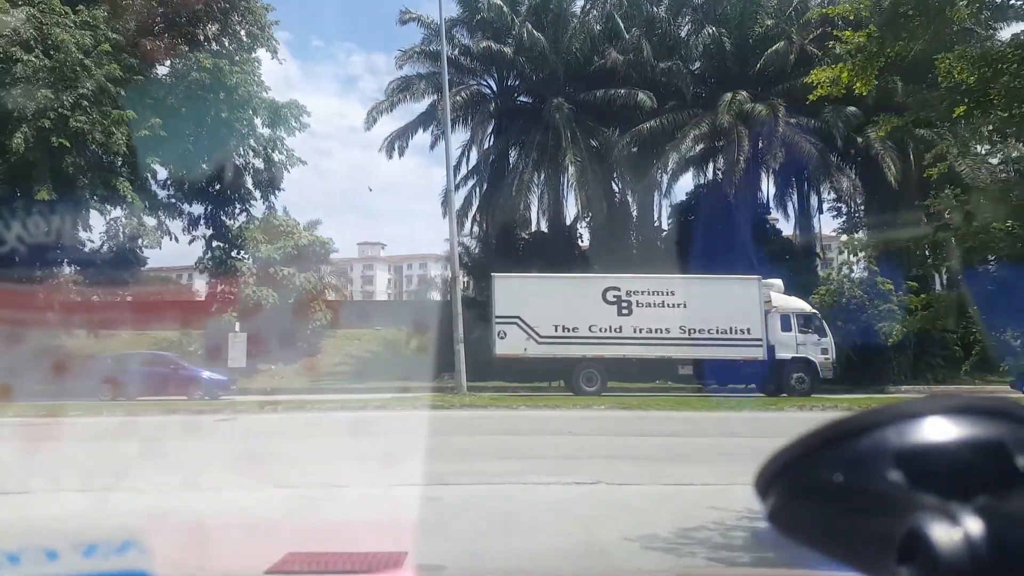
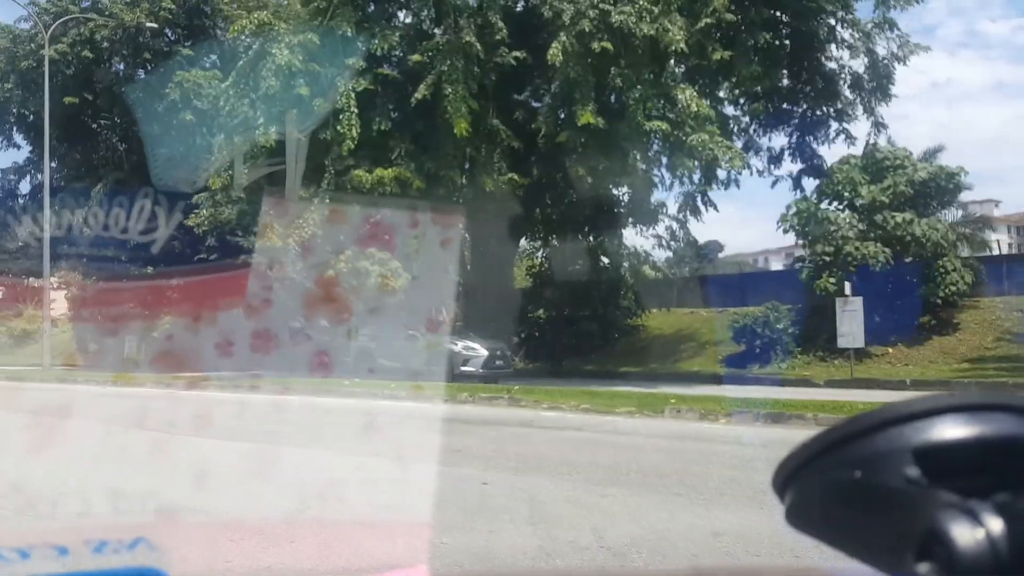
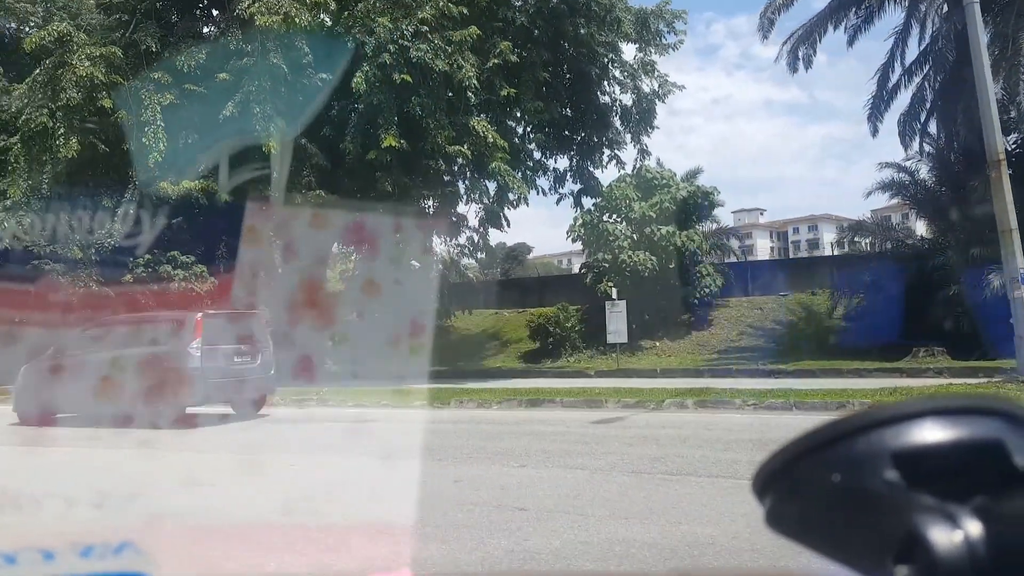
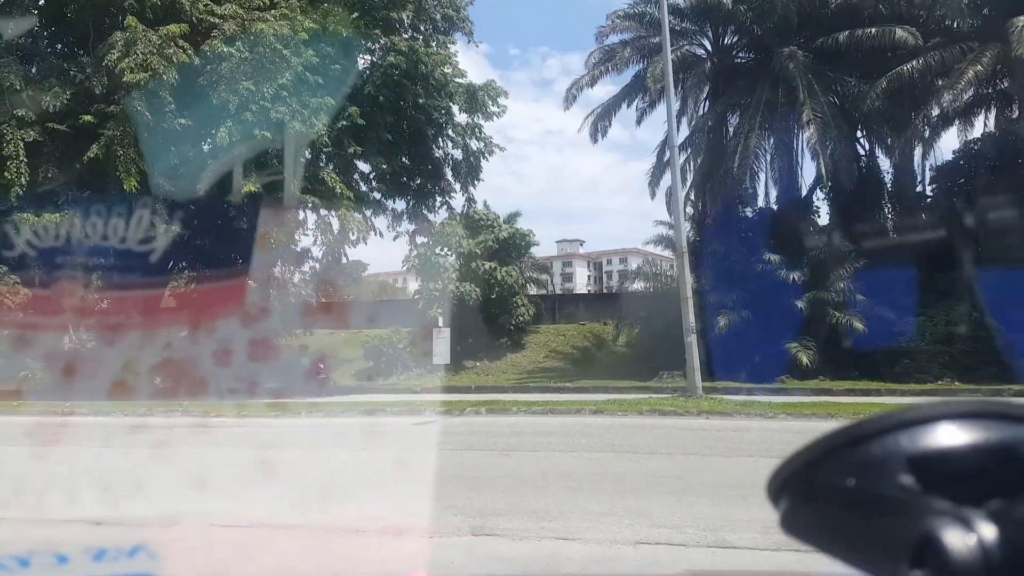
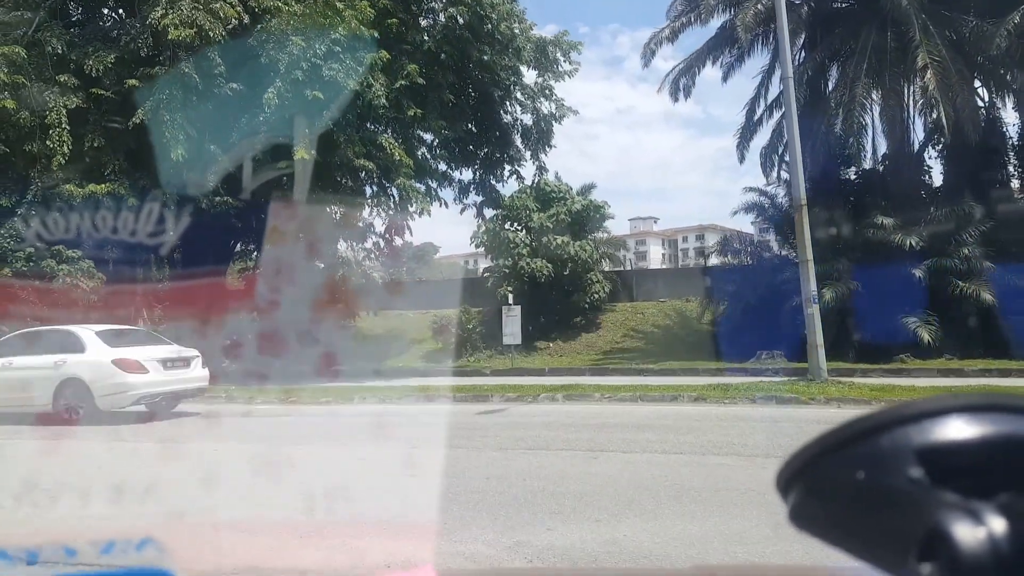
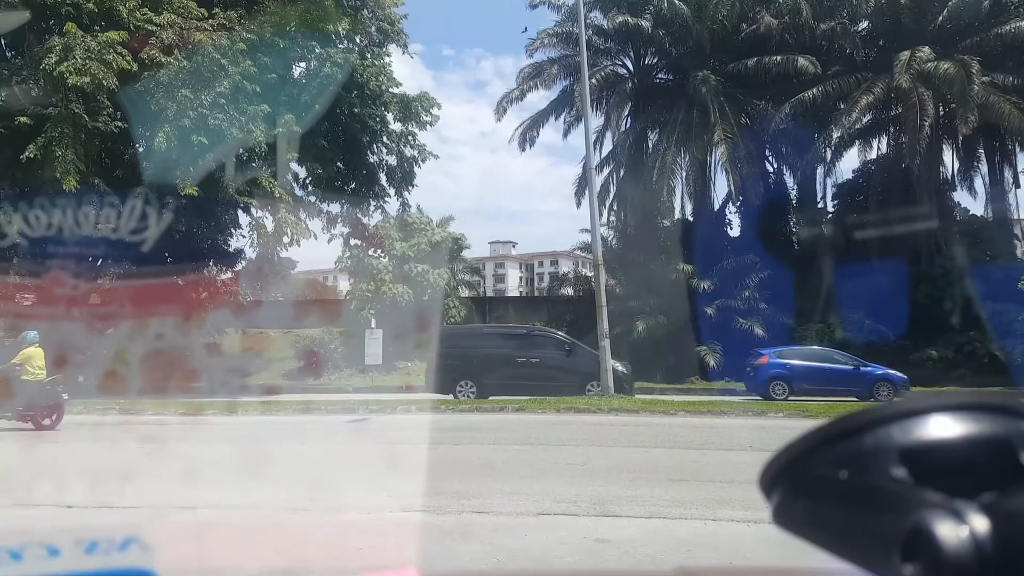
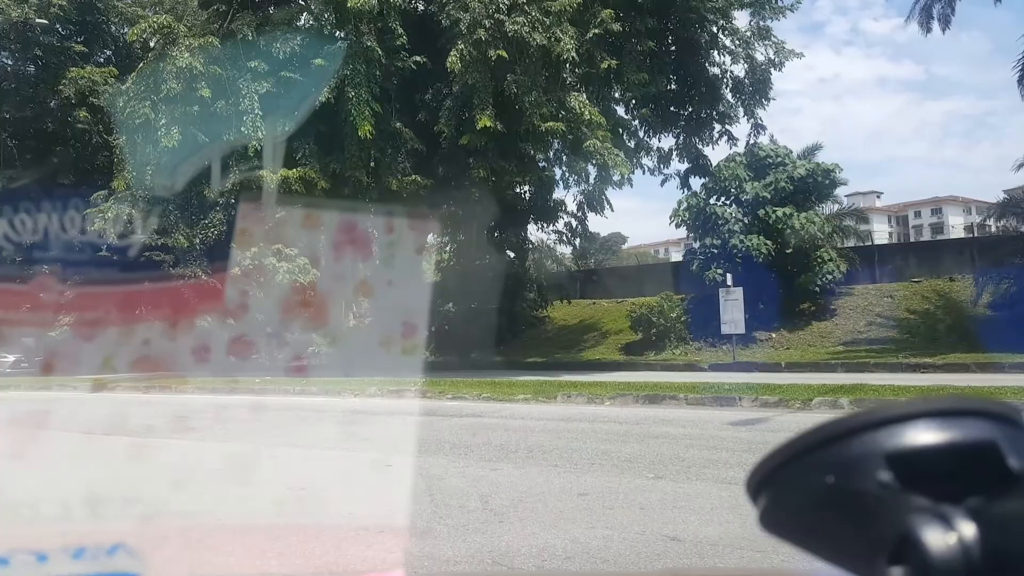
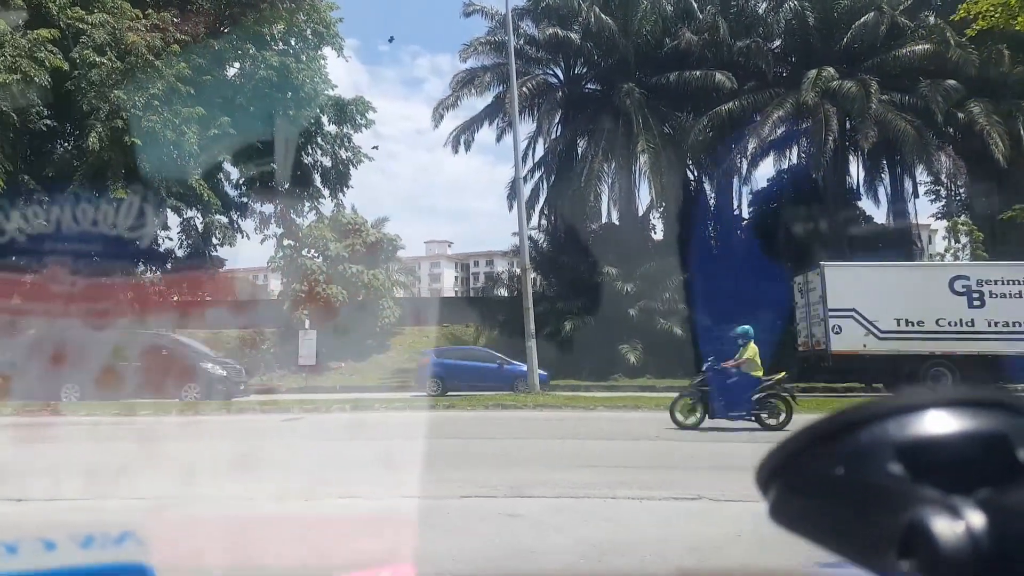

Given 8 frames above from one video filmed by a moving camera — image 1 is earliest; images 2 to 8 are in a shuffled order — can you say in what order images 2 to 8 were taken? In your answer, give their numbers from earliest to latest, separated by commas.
8, 6, 4, 5, 3, 7, 2
